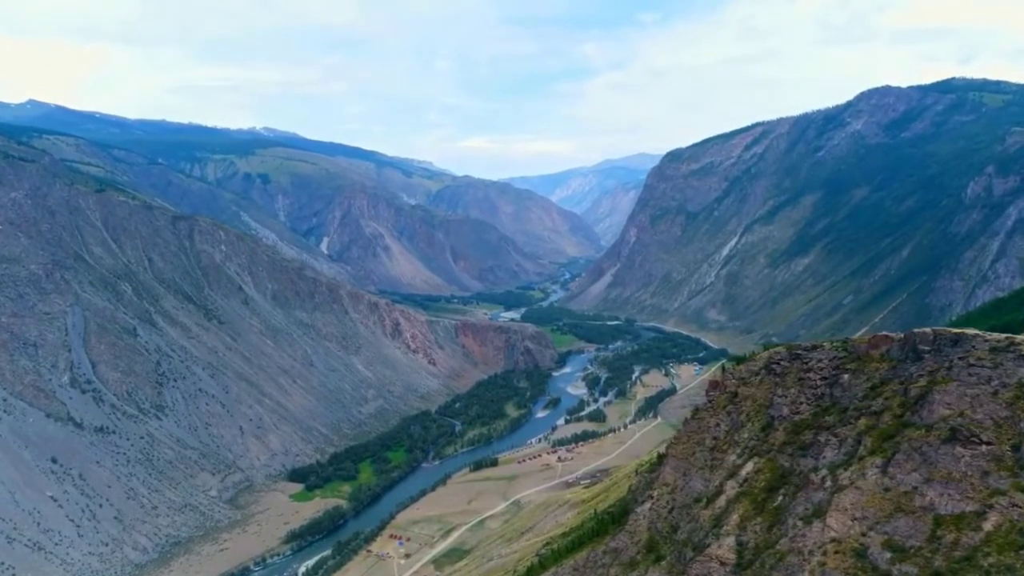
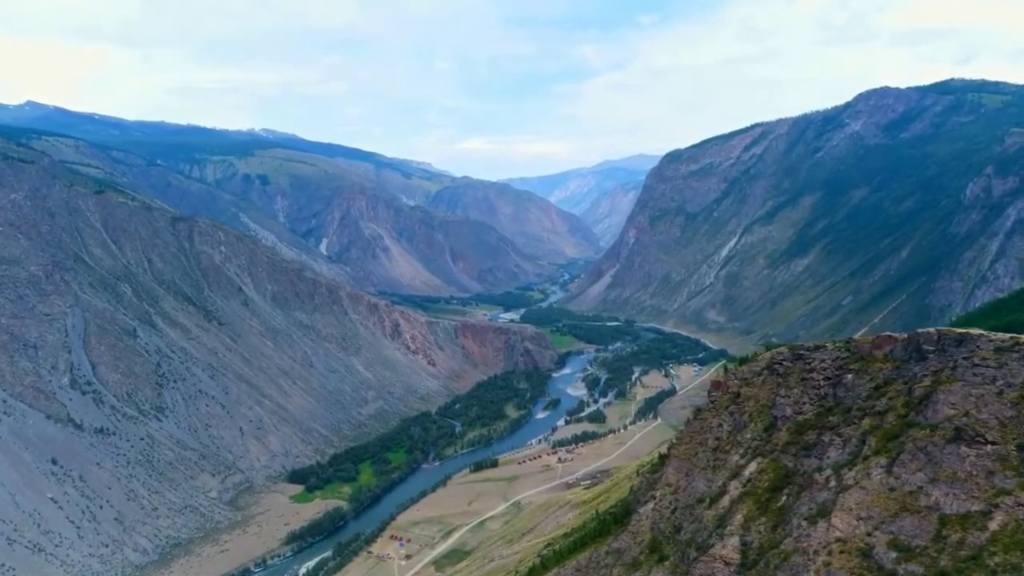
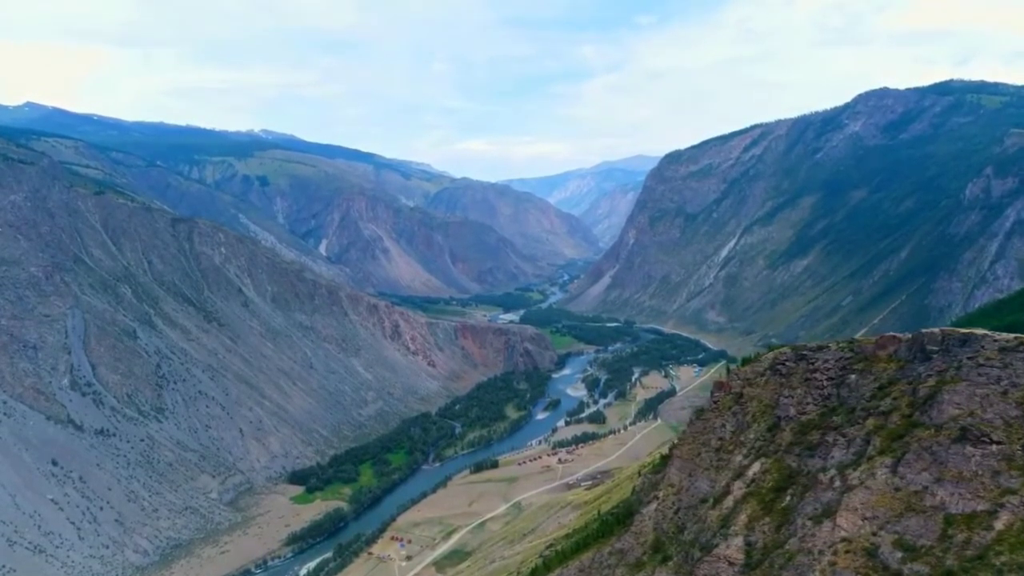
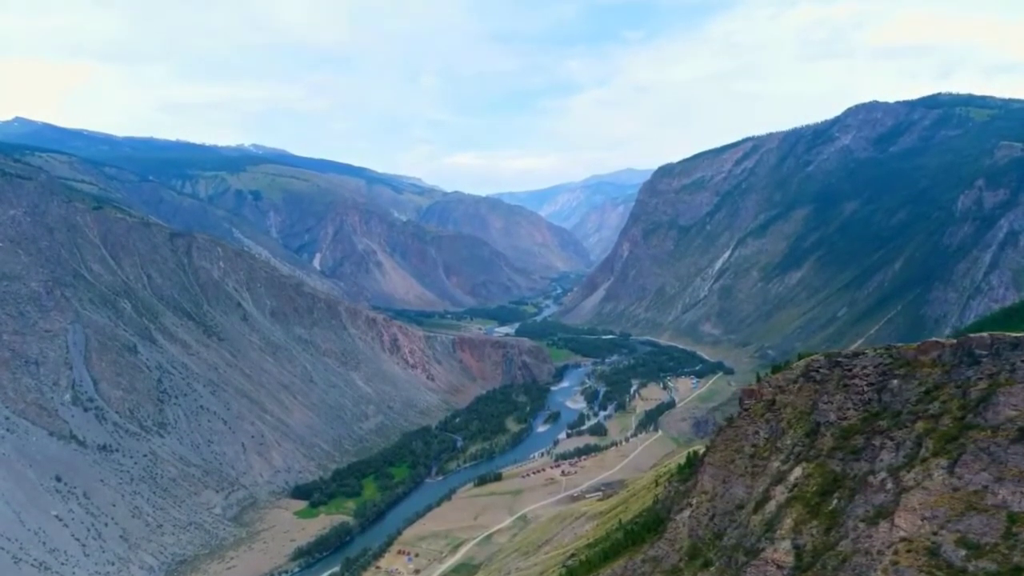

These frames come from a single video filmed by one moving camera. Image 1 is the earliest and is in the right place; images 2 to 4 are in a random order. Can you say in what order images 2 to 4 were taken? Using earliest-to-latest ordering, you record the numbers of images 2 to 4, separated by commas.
2, 3, 4
